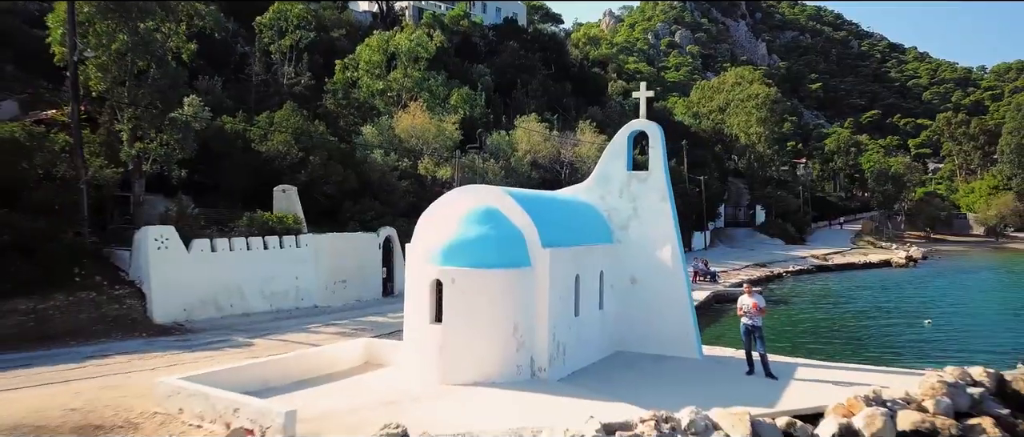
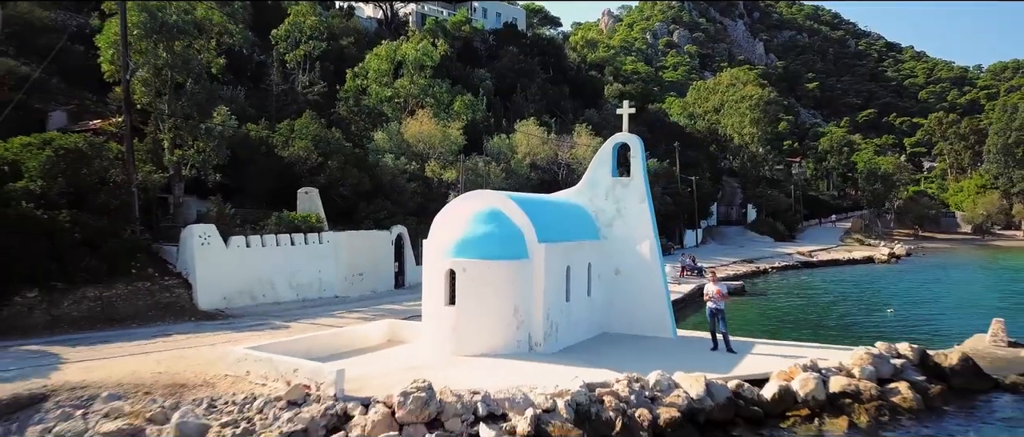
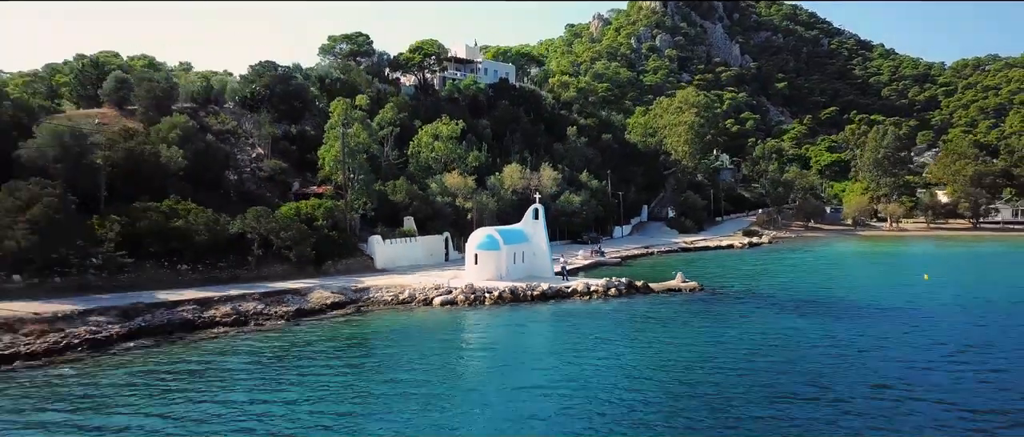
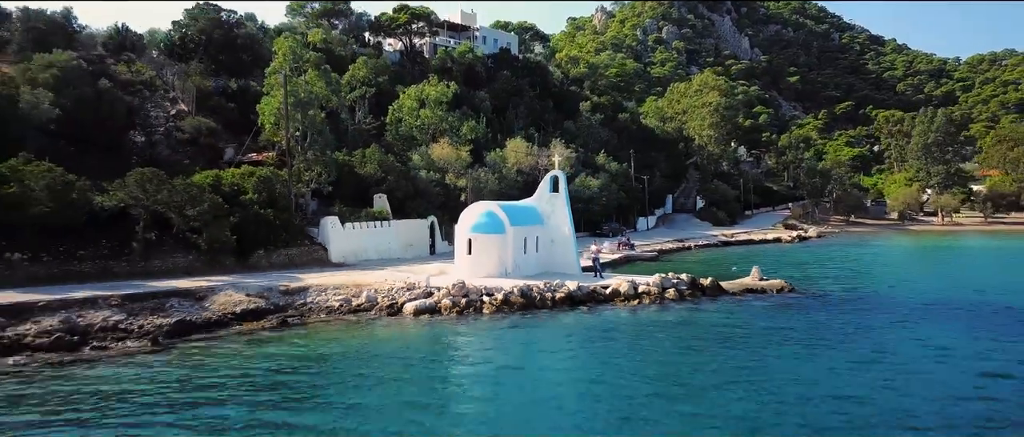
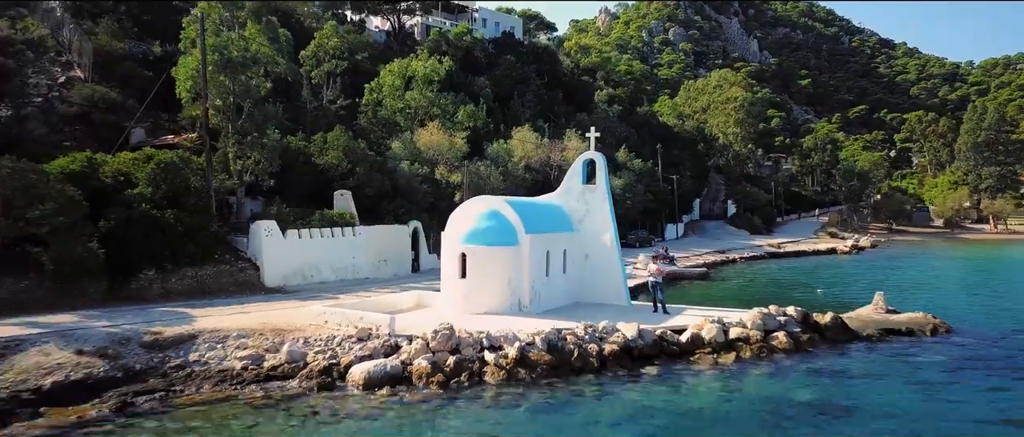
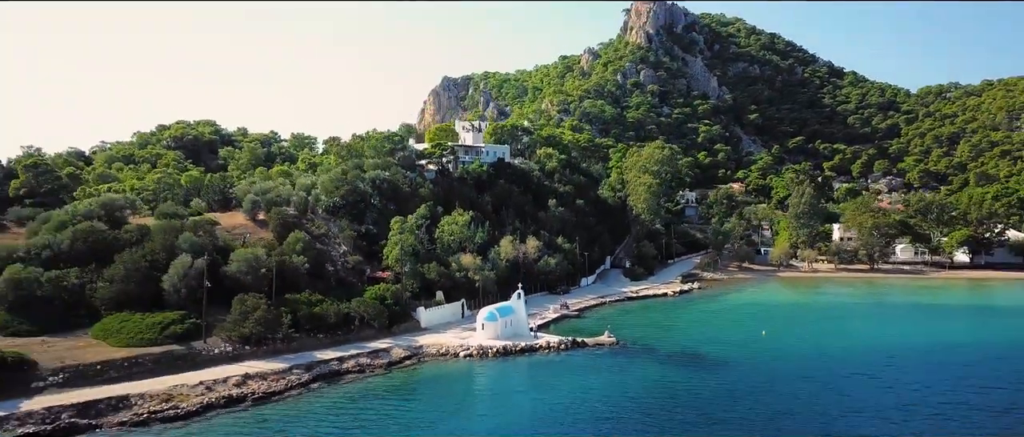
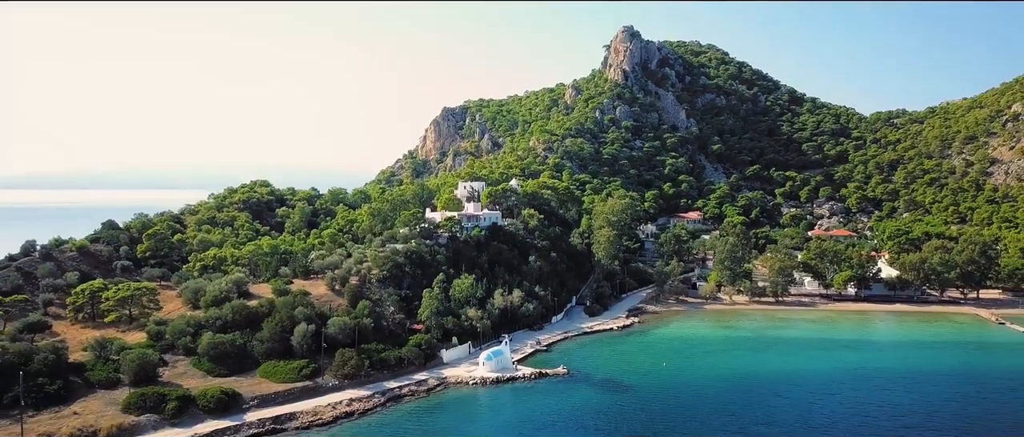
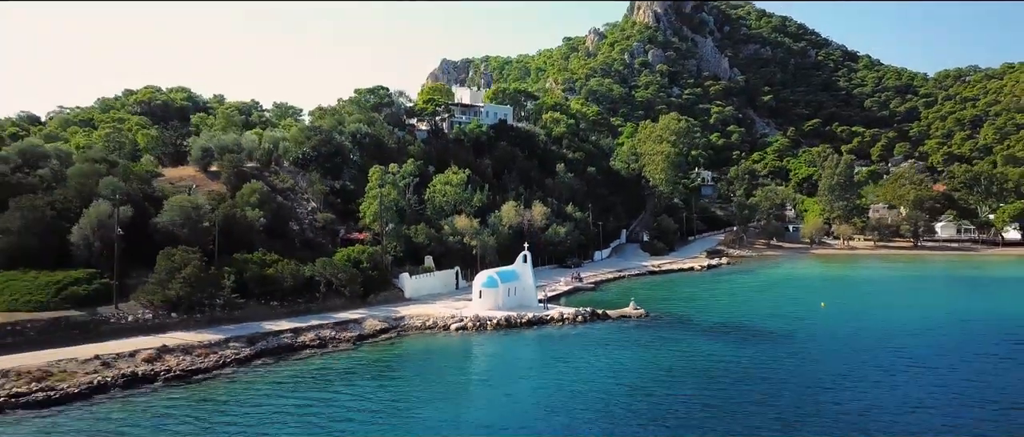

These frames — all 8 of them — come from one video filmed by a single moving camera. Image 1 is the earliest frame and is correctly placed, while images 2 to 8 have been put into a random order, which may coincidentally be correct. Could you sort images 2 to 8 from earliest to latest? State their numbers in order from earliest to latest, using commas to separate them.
2, 5, 4, 3, 8, 6, 7
